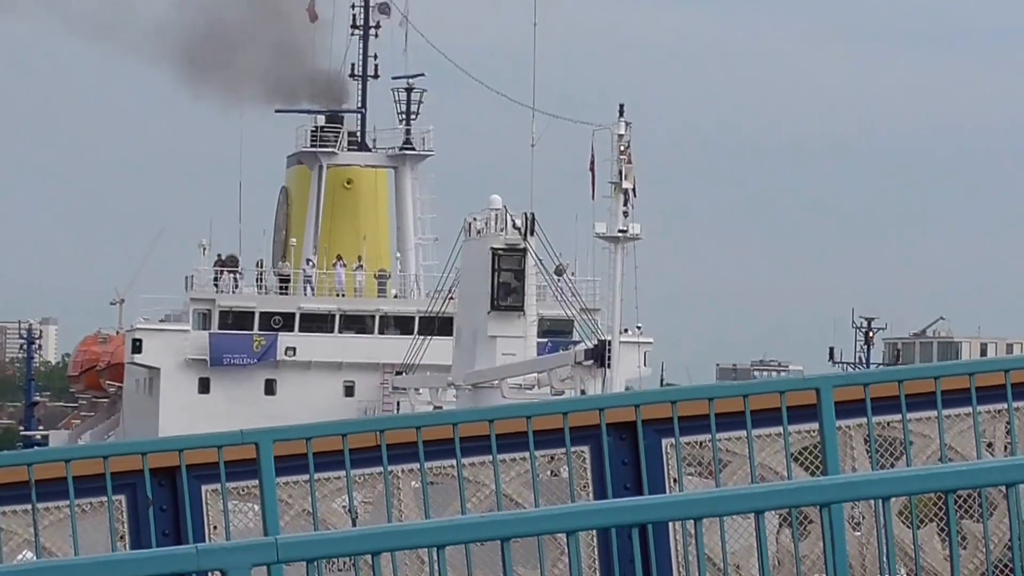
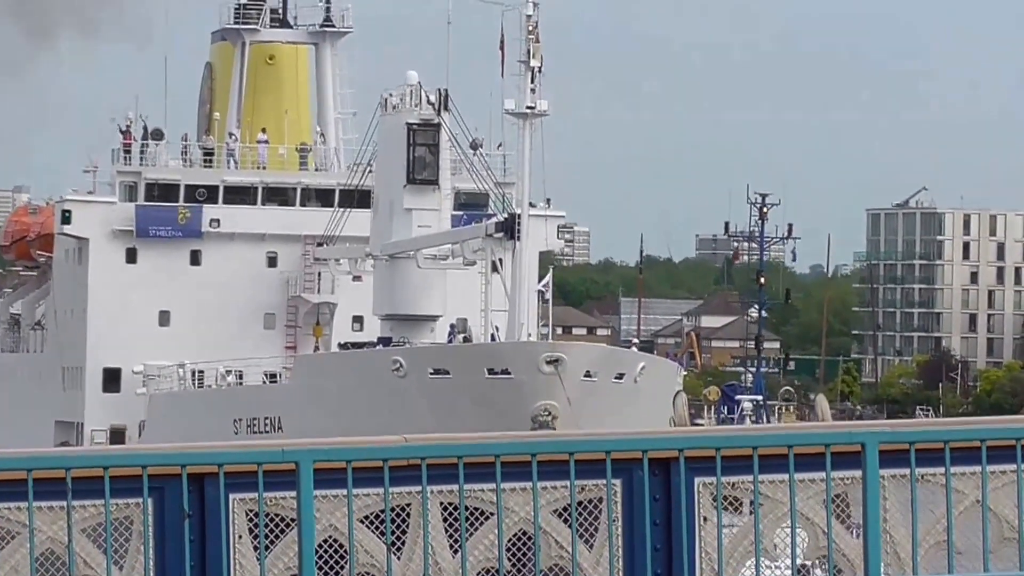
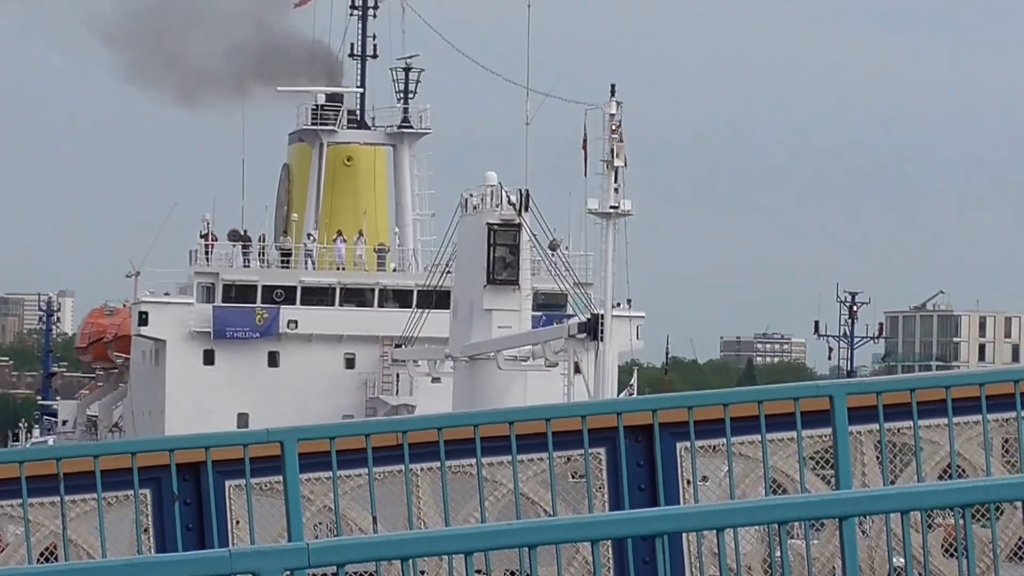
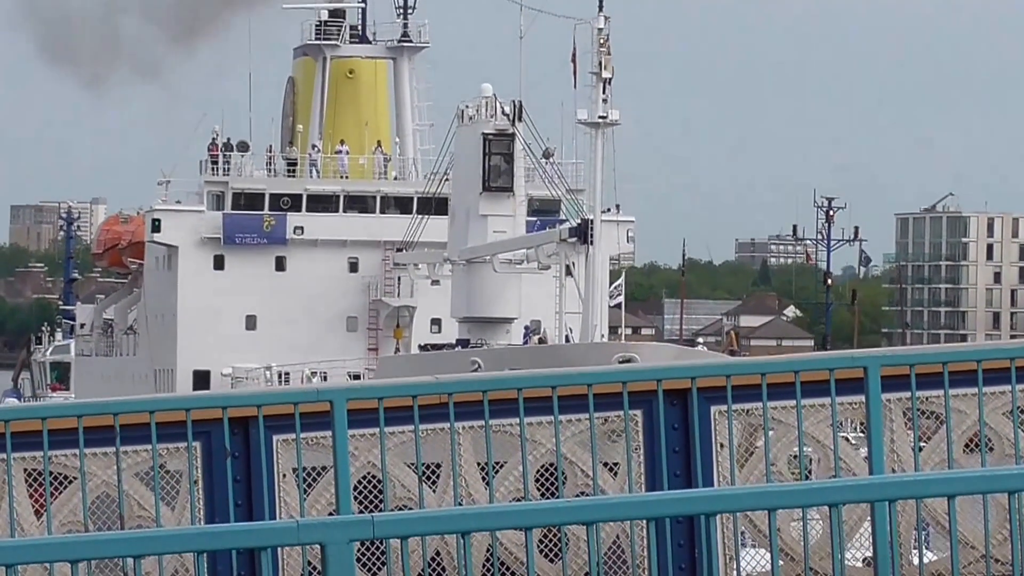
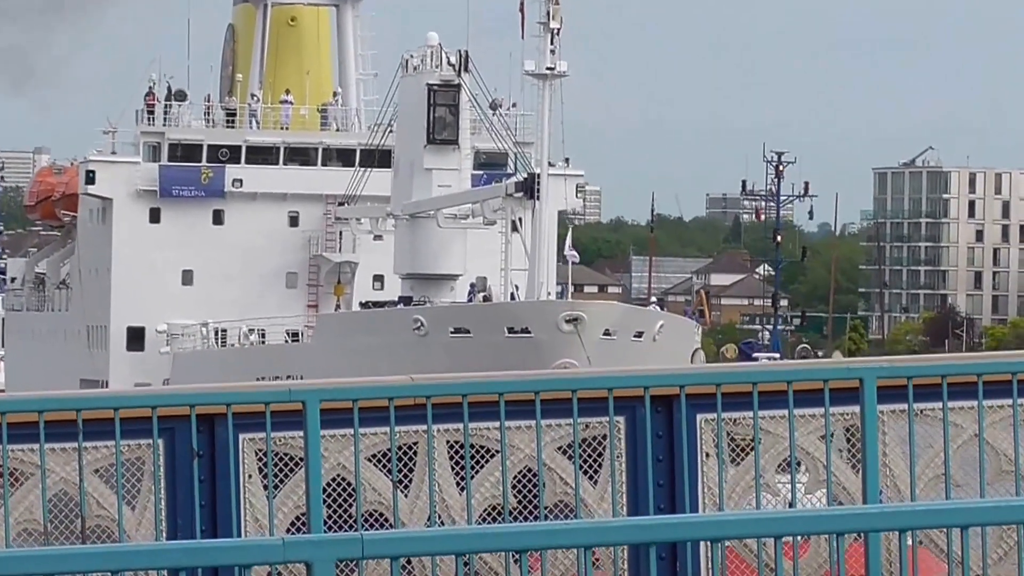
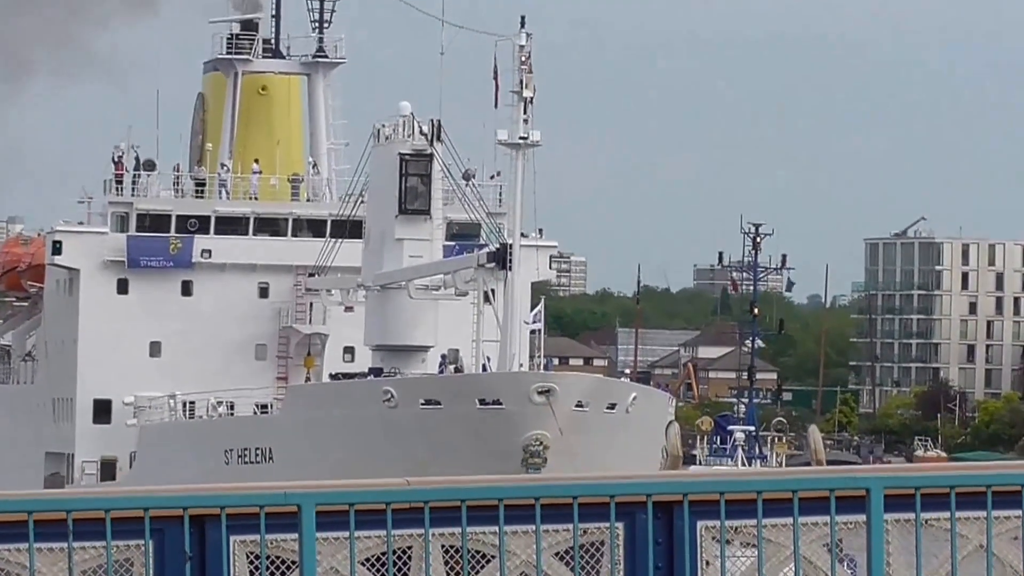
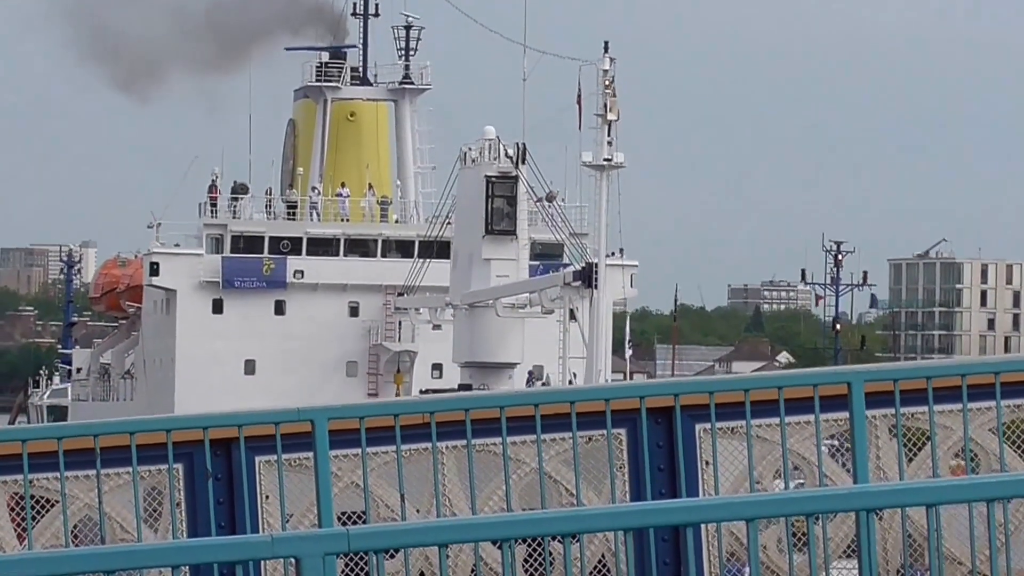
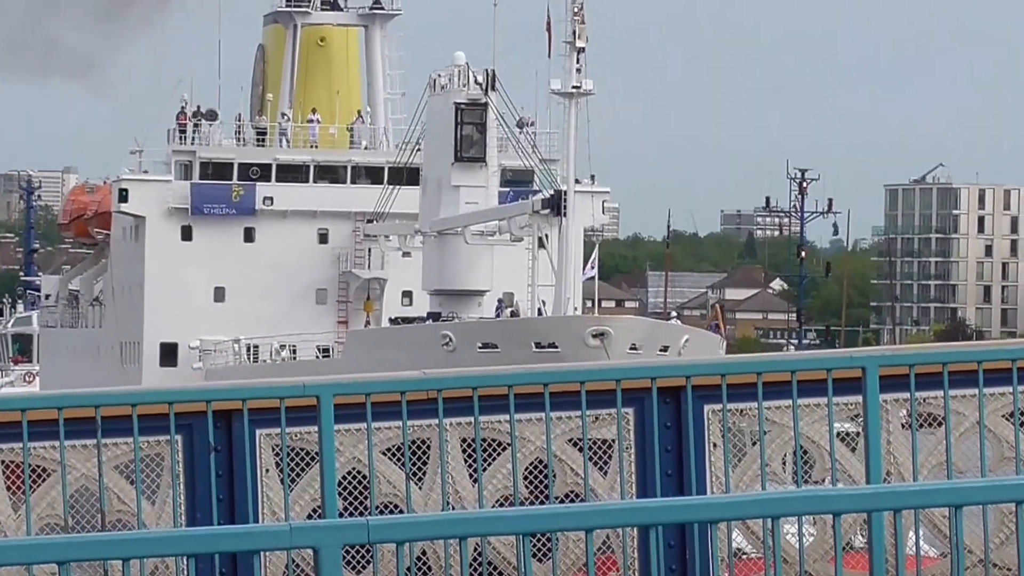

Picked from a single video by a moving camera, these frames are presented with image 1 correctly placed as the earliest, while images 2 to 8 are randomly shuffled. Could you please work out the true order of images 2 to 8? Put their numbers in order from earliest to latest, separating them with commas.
3, 7, 4, 8, 5, 2, 6
